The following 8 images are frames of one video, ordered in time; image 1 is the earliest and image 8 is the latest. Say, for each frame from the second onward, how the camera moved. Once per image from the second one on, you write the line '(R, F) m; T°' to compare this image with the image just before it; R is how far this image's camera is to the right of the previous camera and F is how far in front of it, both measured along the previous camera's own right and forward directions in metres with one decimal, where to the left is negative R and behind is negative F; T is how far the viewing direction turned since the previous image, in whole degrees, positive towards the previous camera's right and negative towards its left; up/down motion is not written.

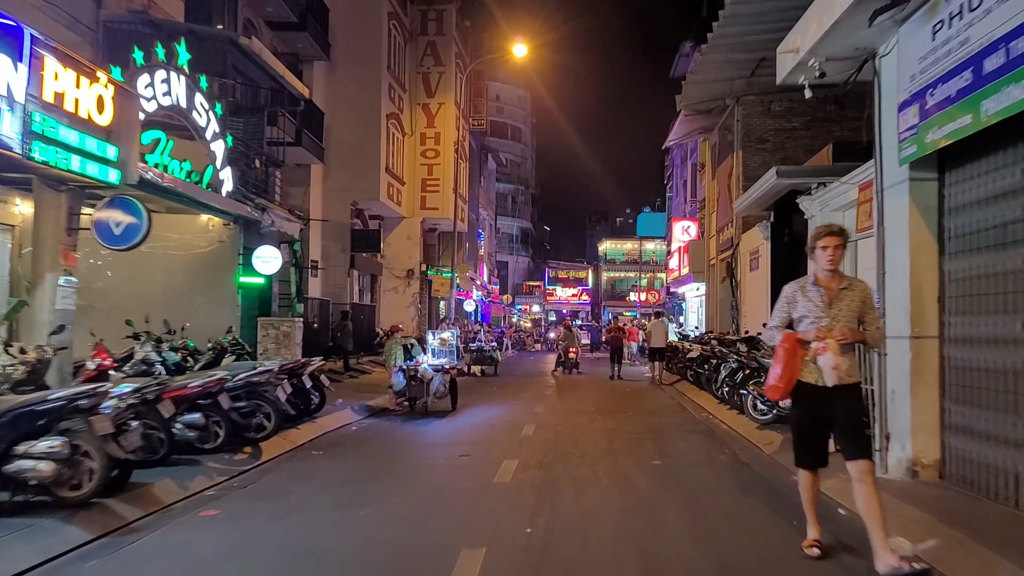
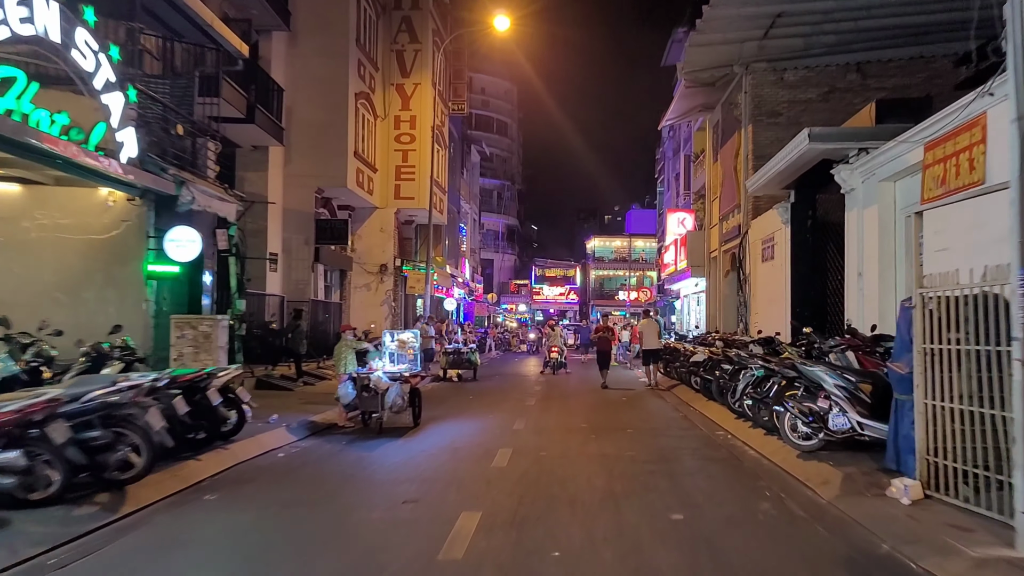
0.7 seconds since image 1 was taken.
(+0.2, +2.4) m; +1°
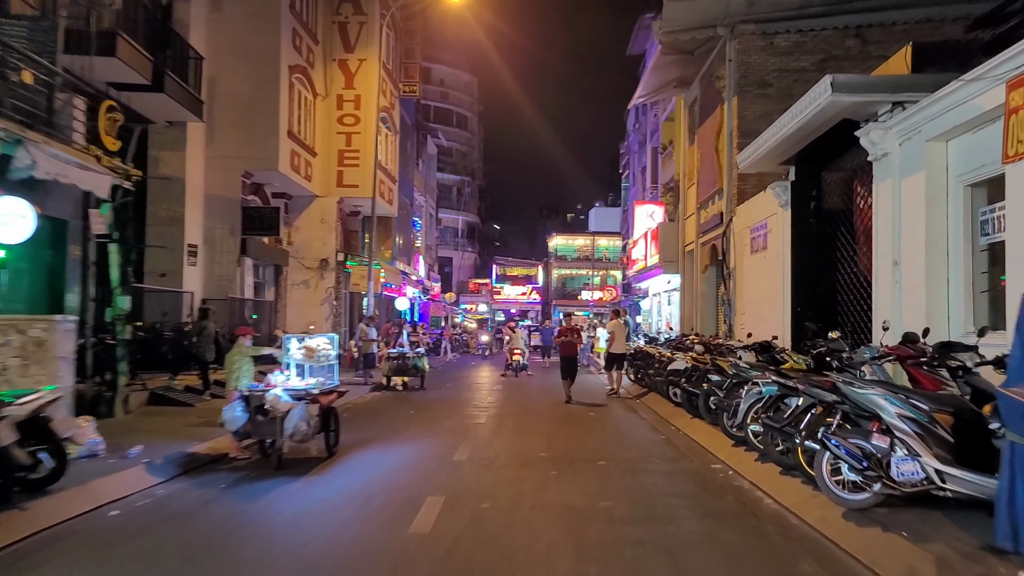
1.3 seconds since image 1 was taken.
(+0.3, +2.4) m; +3°
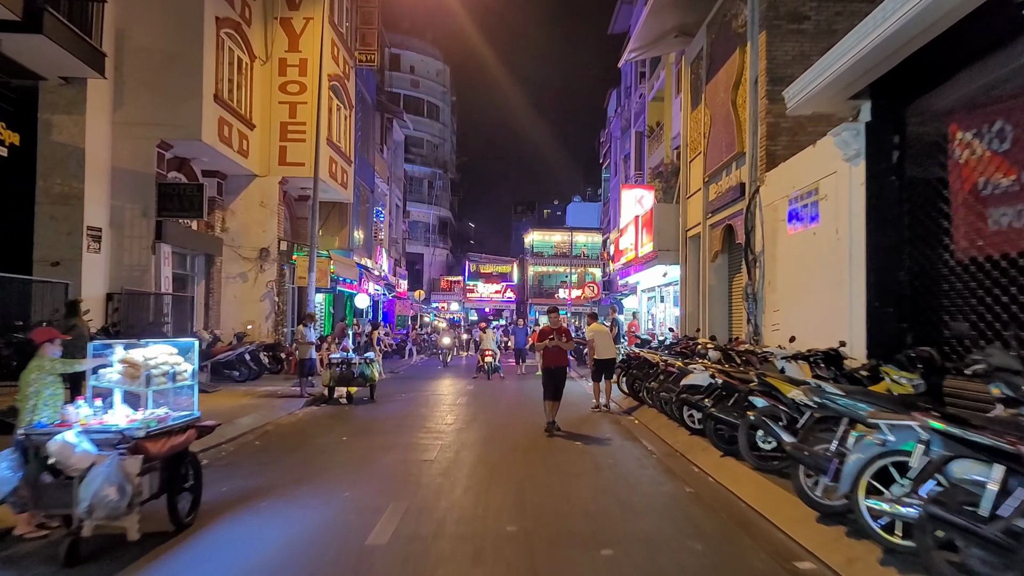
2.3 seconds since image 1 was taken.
(+0.2, +3.3) m; +2°
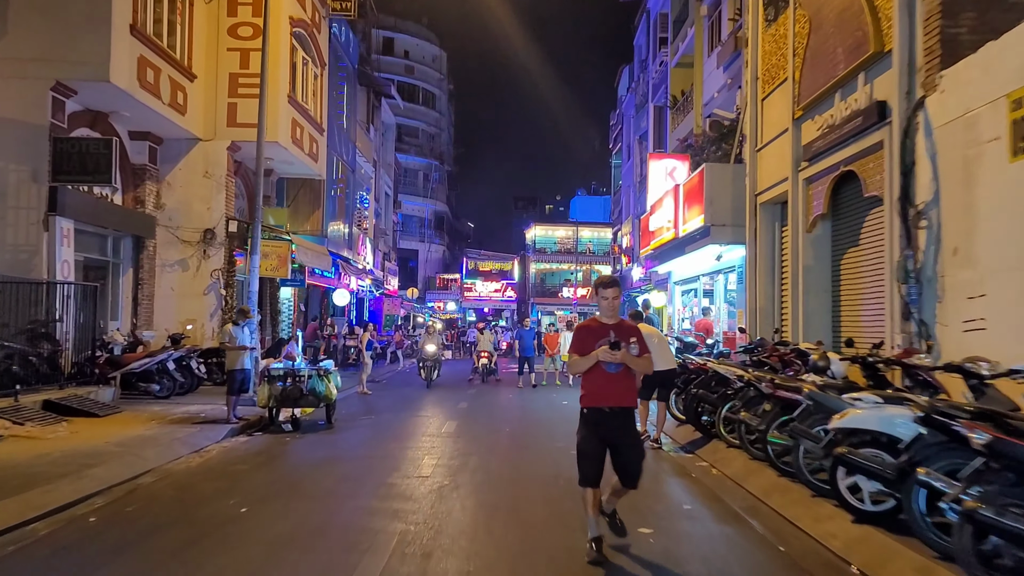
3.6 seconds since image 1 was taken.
(-0.1, +4.3) m; 0°
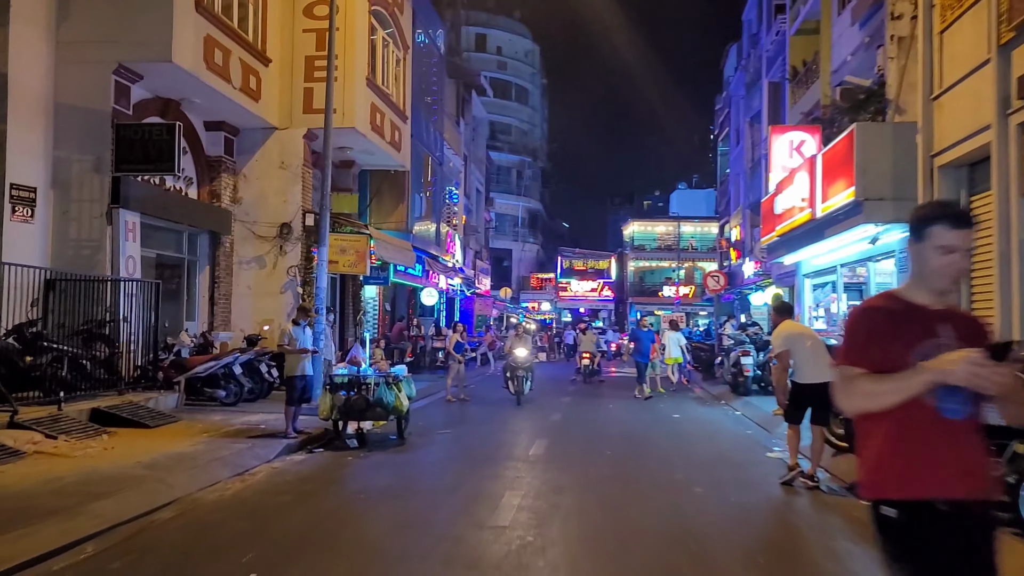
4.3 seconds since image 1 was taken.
(-0.1, +2.1) m; -8°
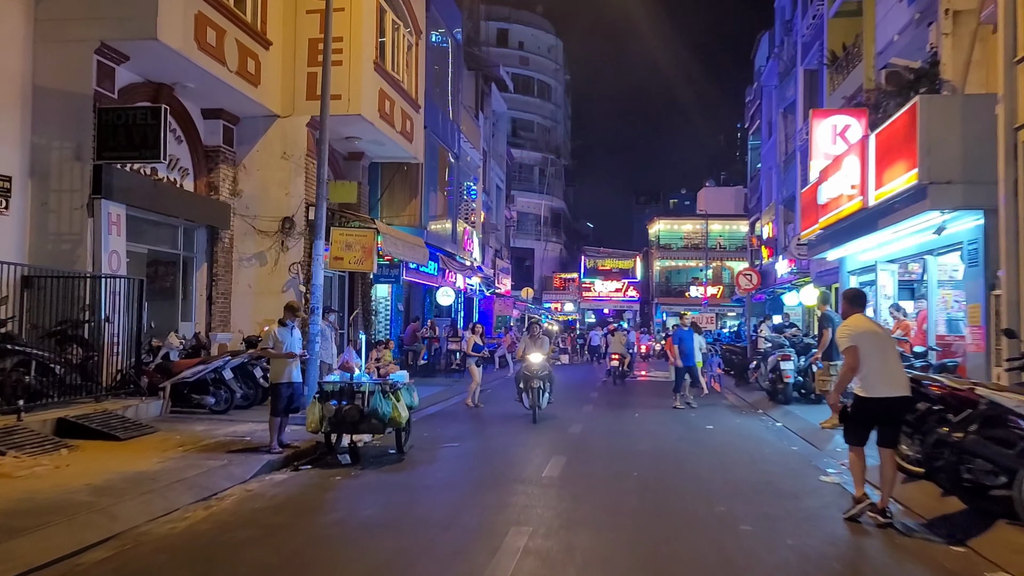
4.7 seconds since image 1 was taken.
(+0.2, +1.3) m; -2°
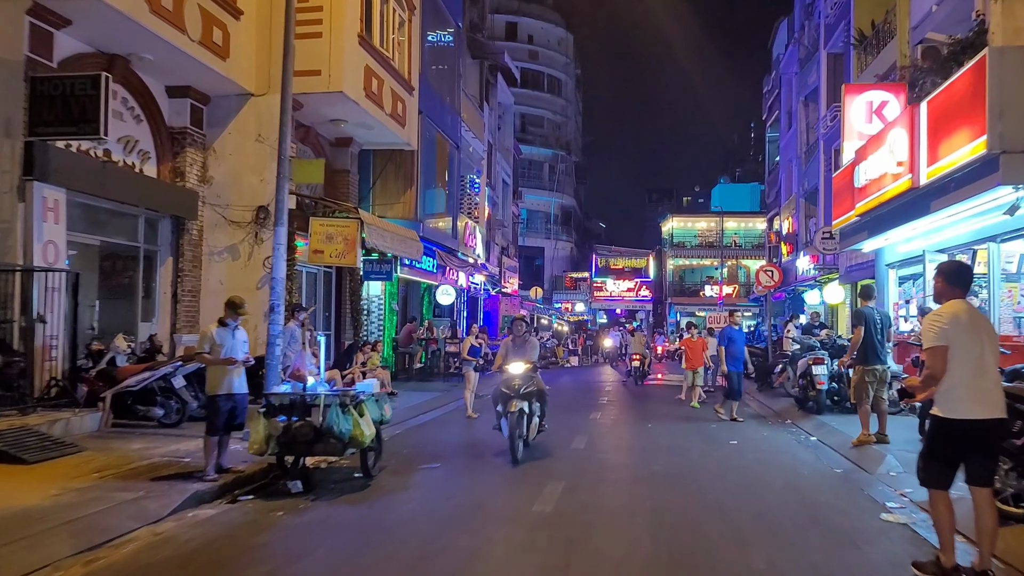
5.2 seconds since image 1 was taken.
(+0.3, +1.6) m; -1°
